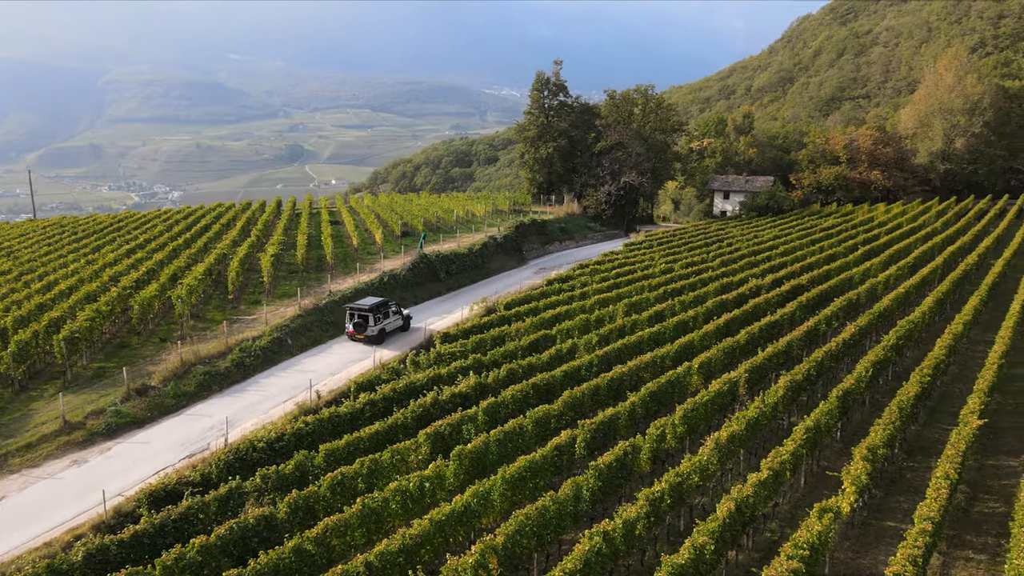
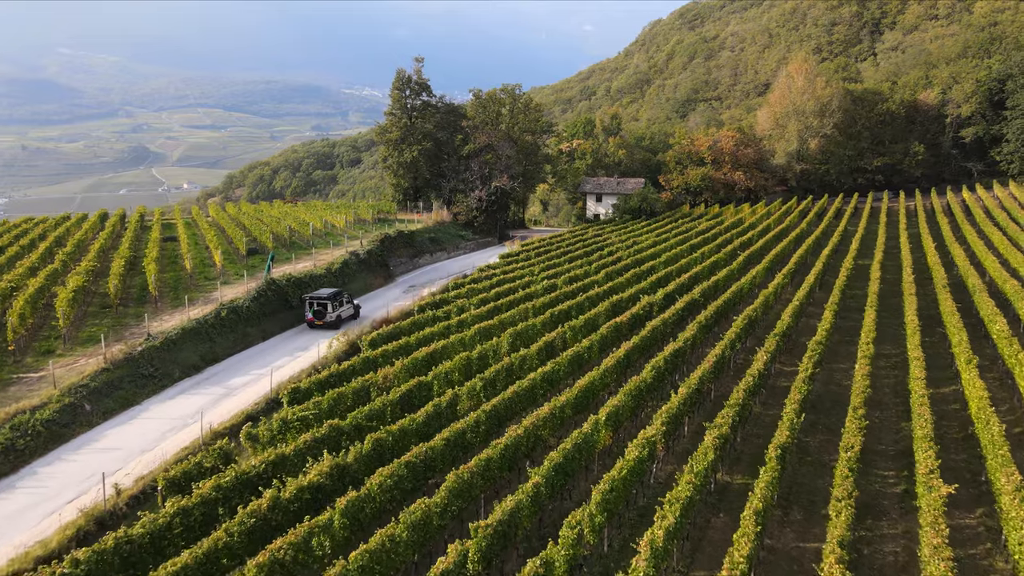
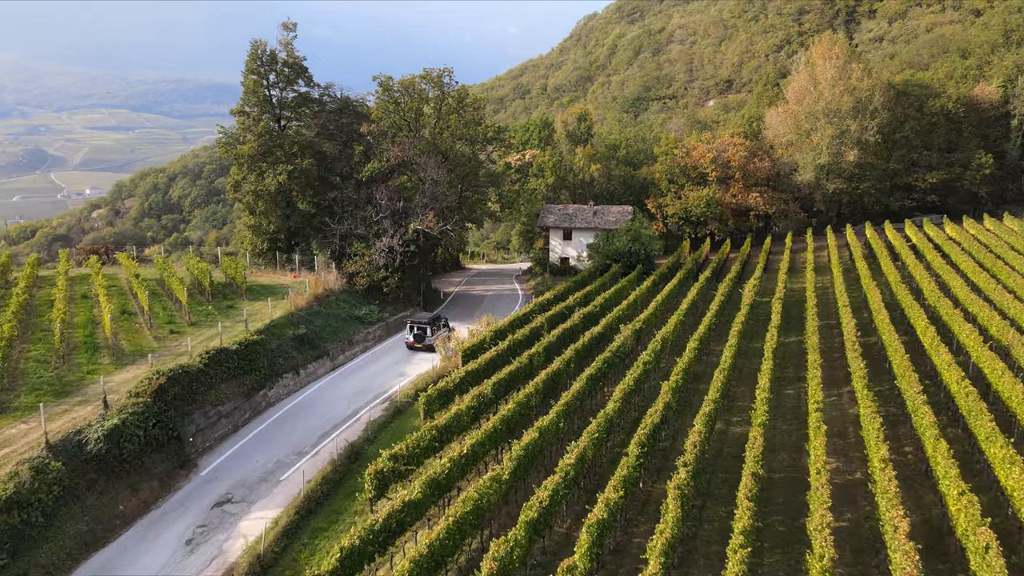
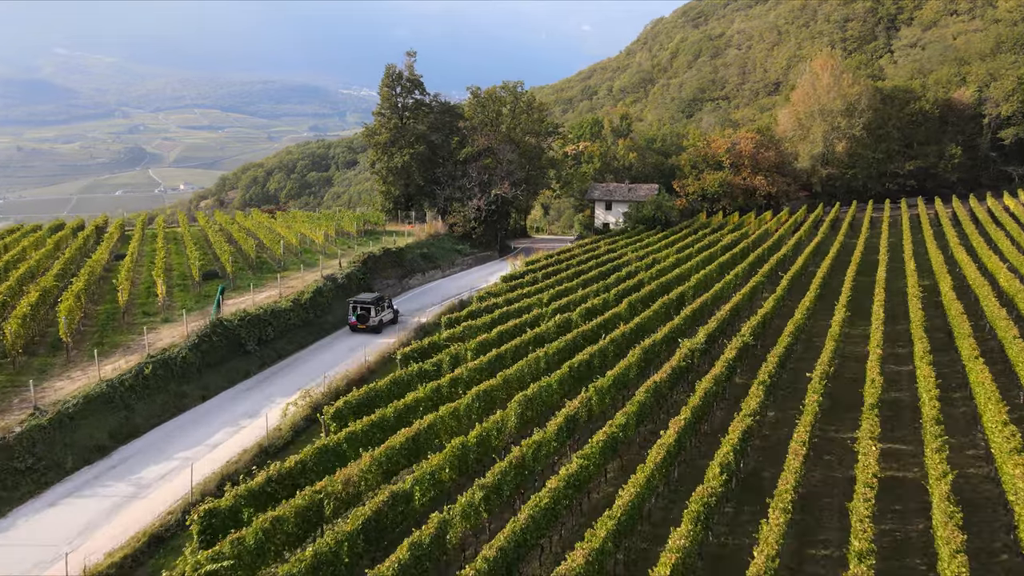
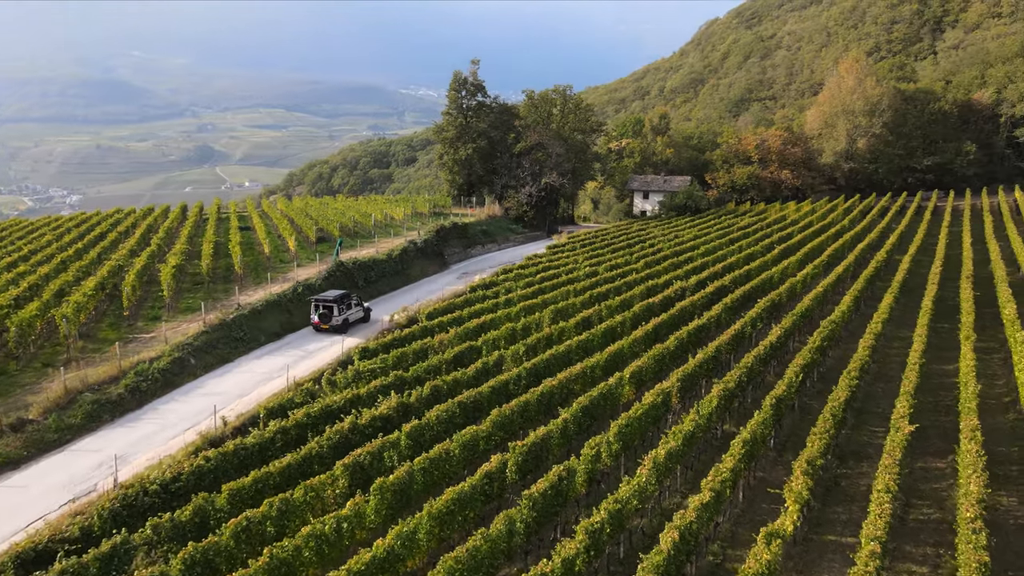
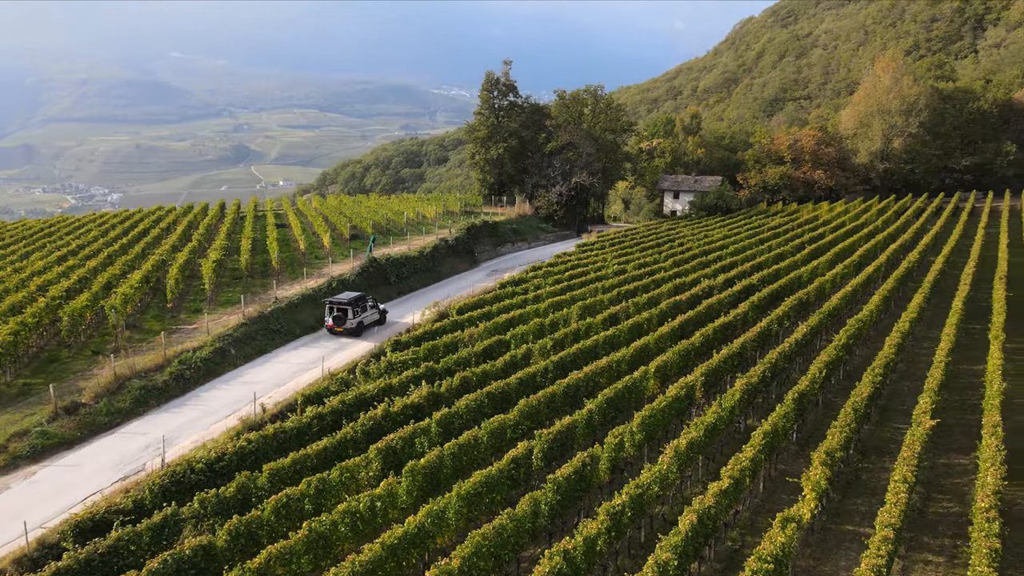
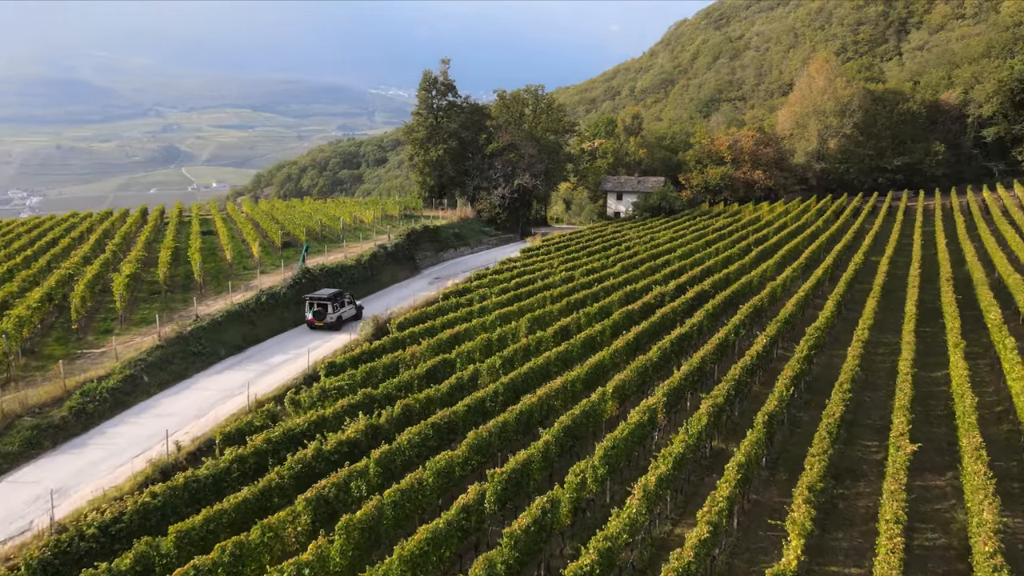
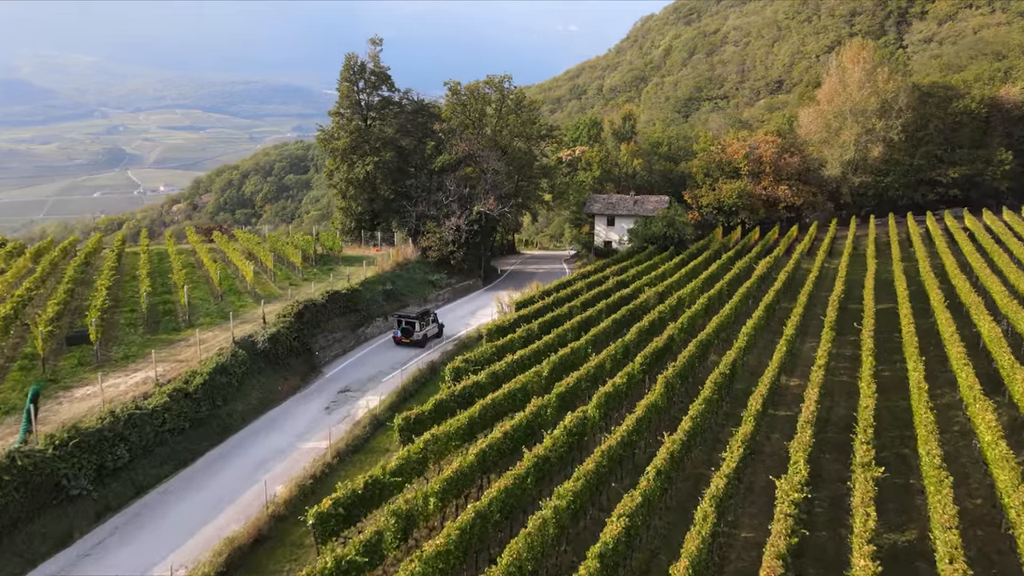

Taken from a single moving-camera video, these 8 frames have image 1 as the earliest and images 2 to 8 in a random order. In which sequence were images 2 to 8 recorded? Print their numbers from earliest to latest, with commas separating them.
6, 5, 7, 2, 4, 8, 3
